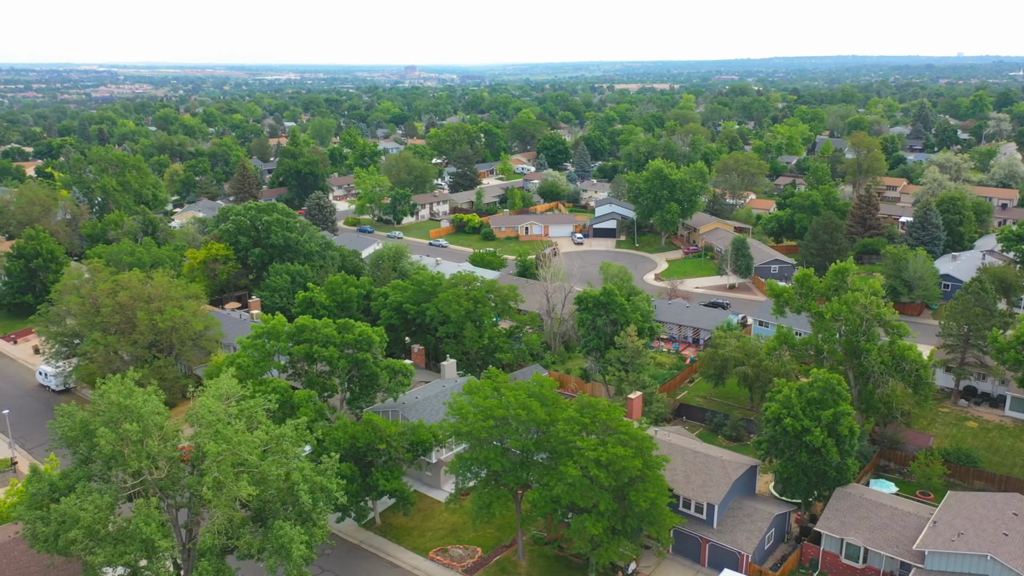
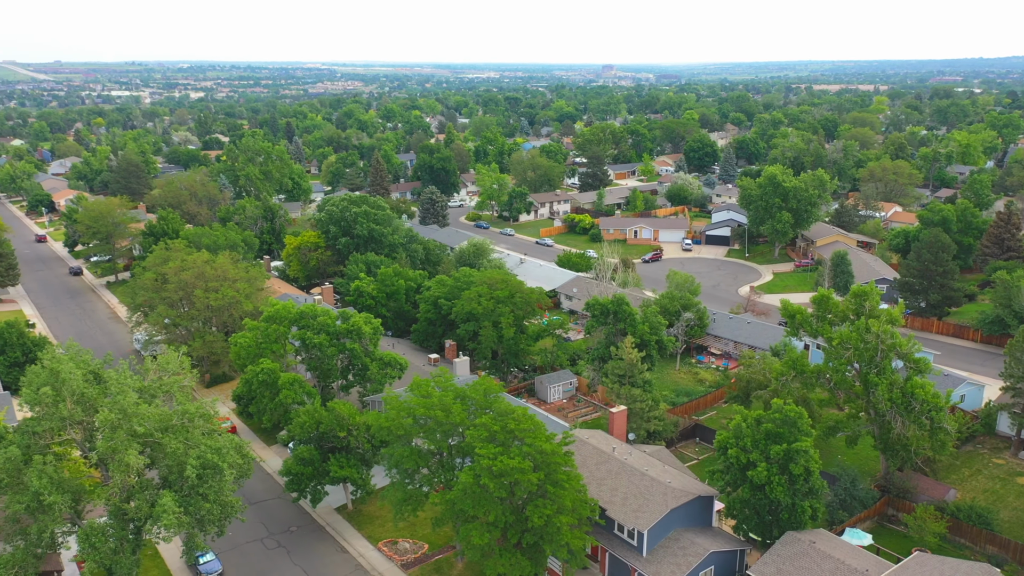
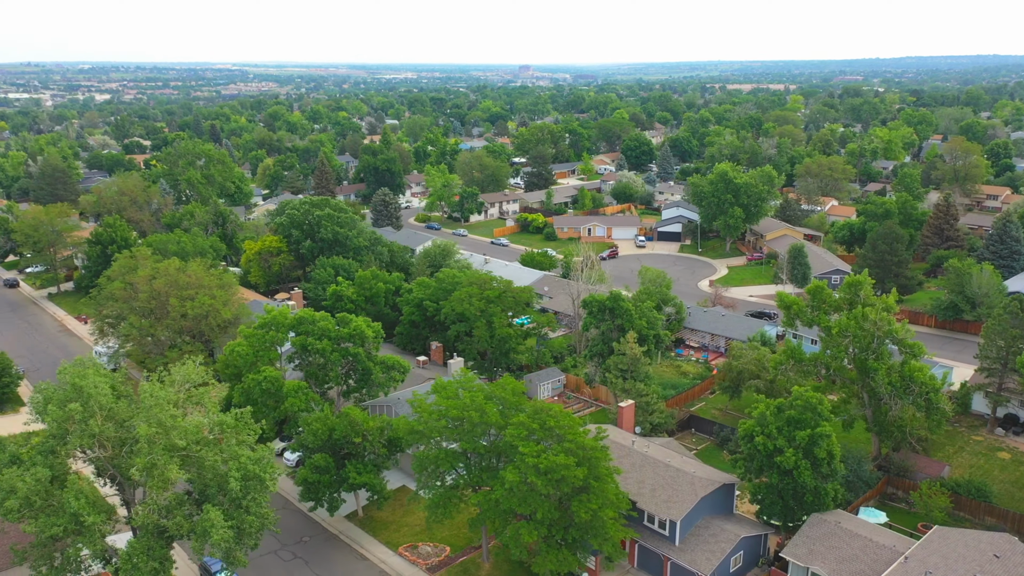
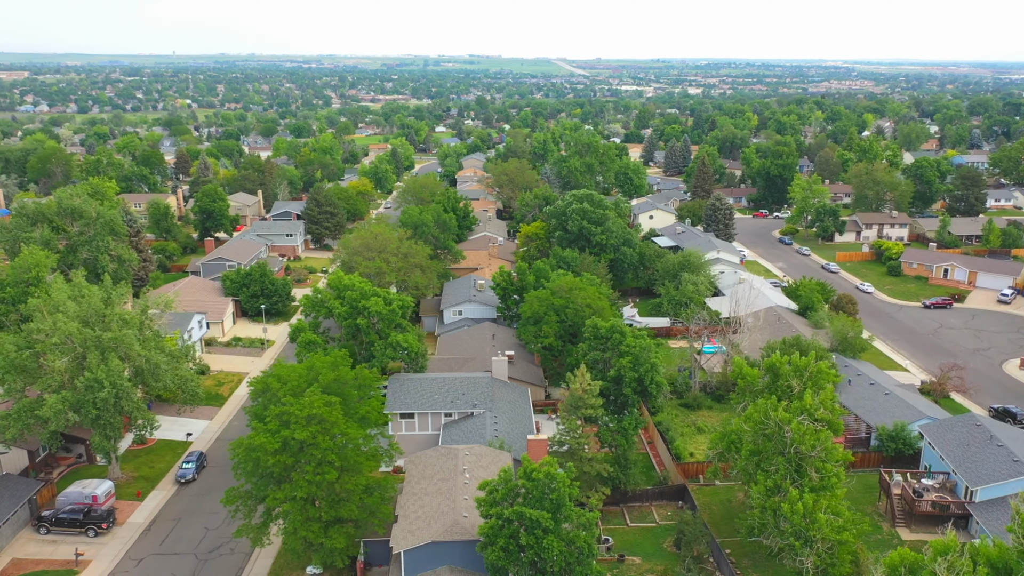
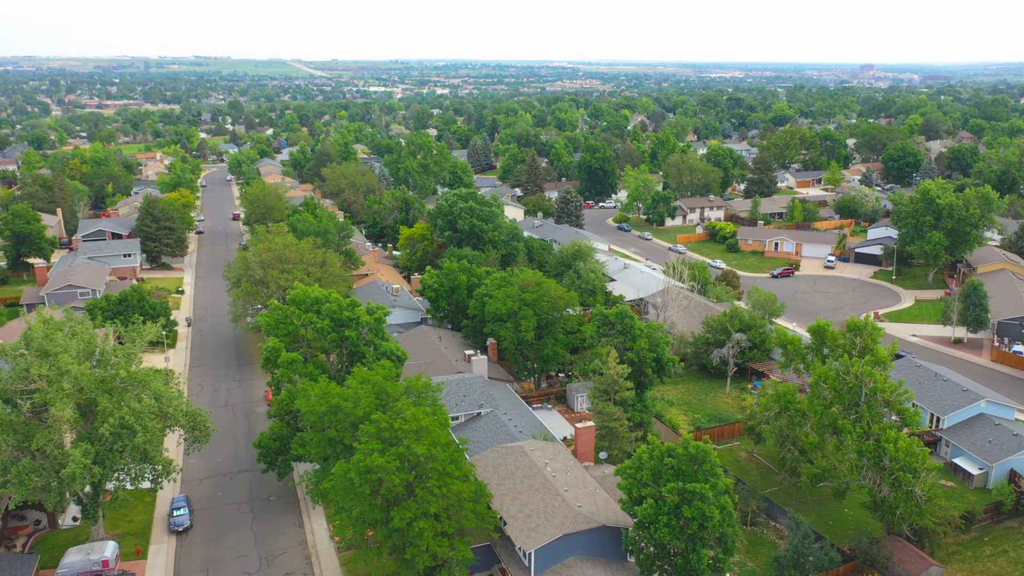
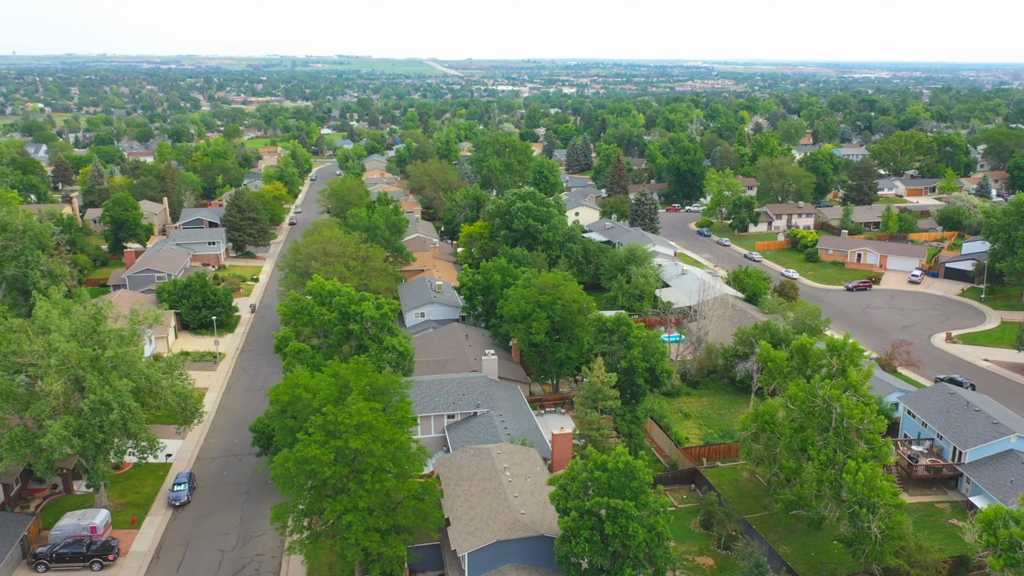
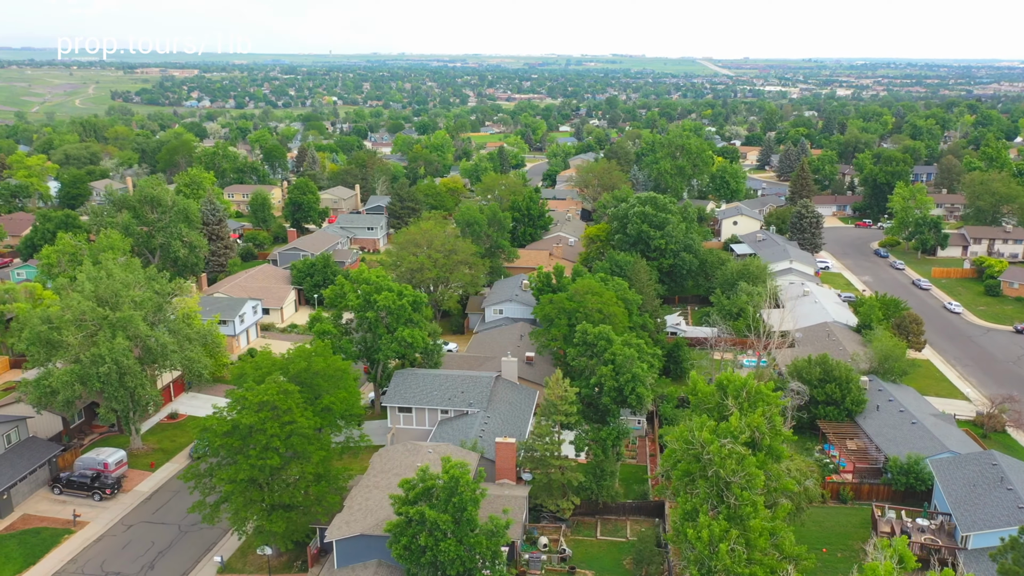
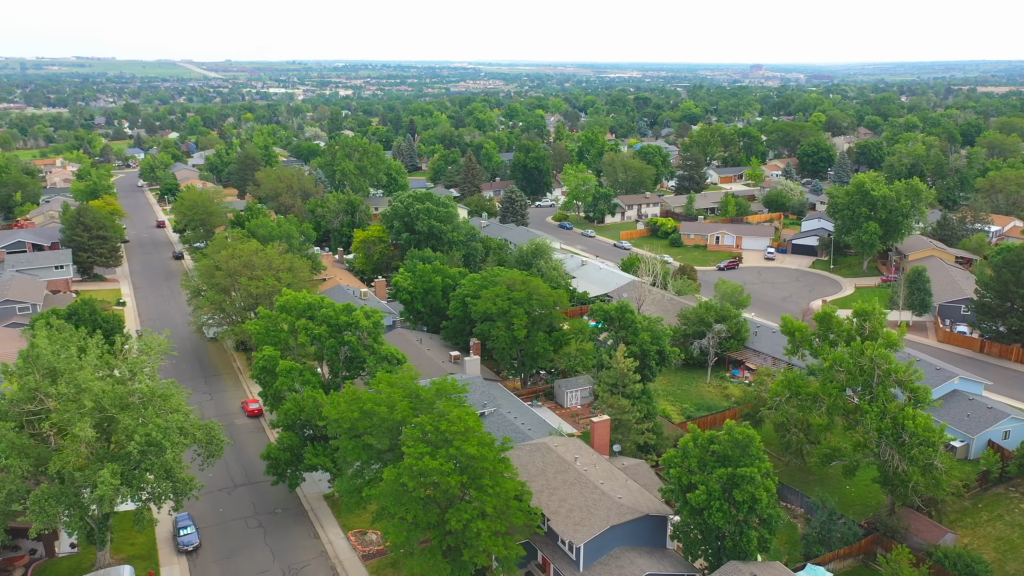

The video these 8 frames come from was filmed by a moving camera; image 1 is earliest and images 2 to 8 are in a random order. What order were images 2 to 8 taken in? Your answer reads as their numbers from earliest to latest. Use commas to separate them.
3, 2, 8, 5, 6, 4, 7
